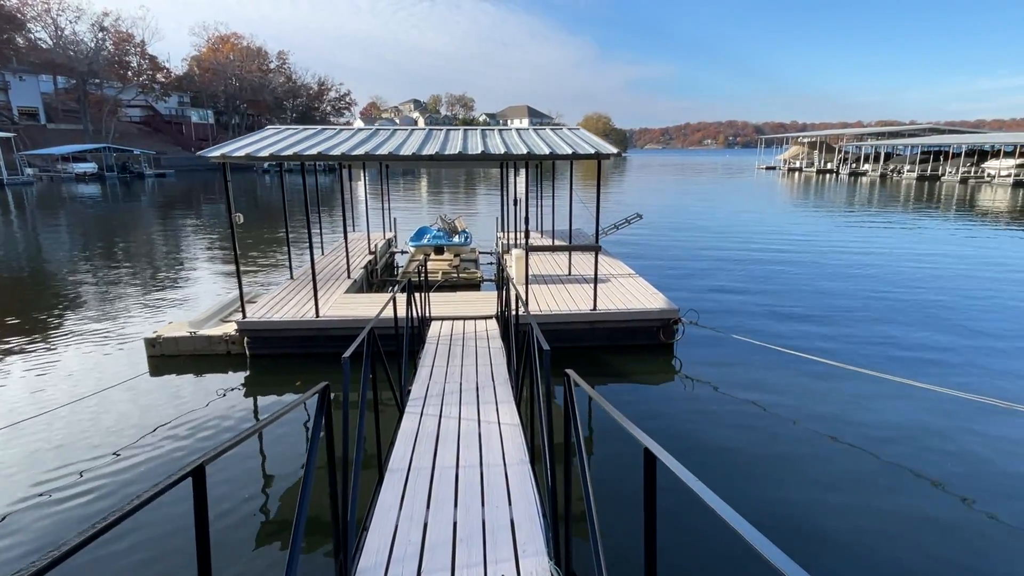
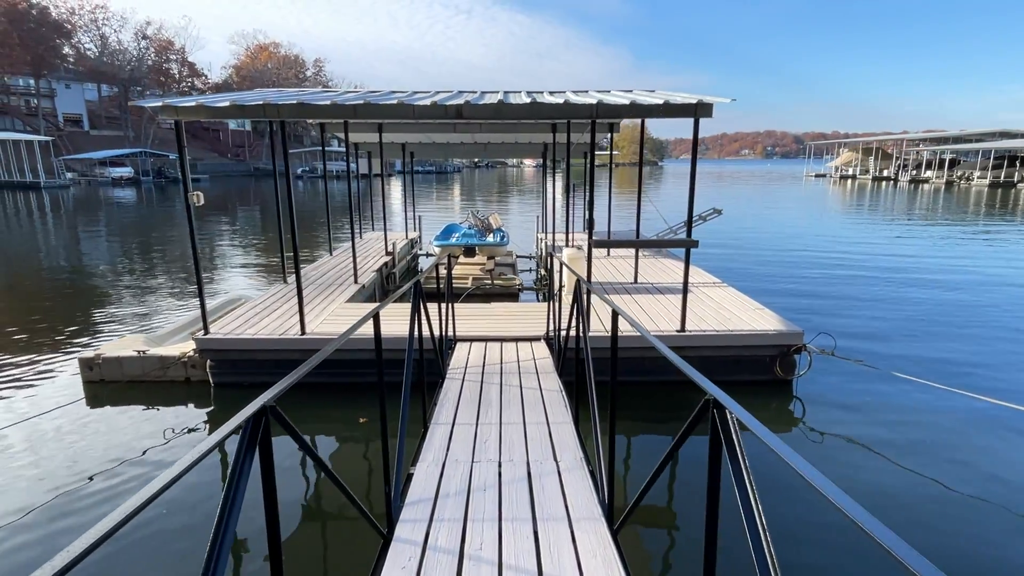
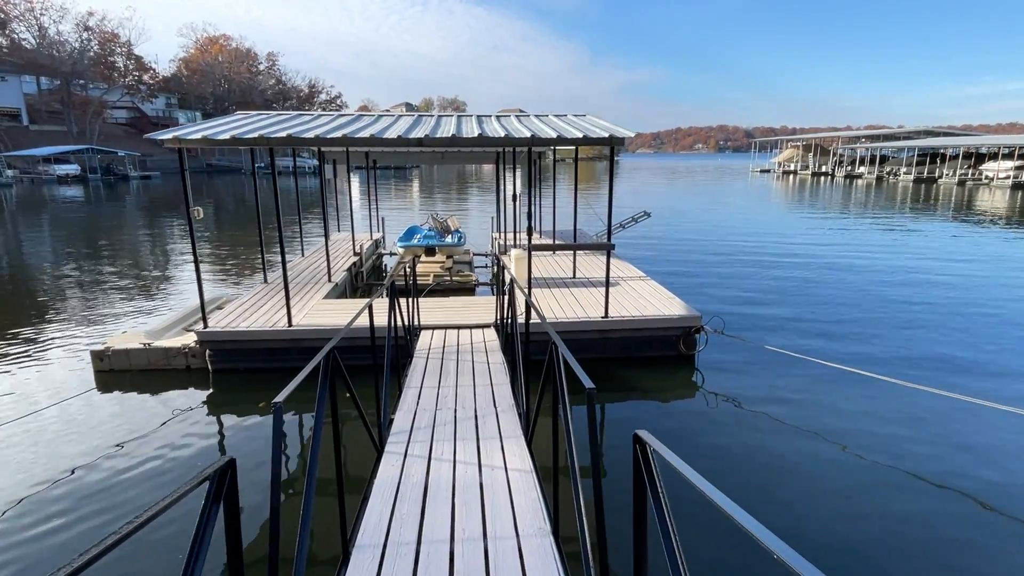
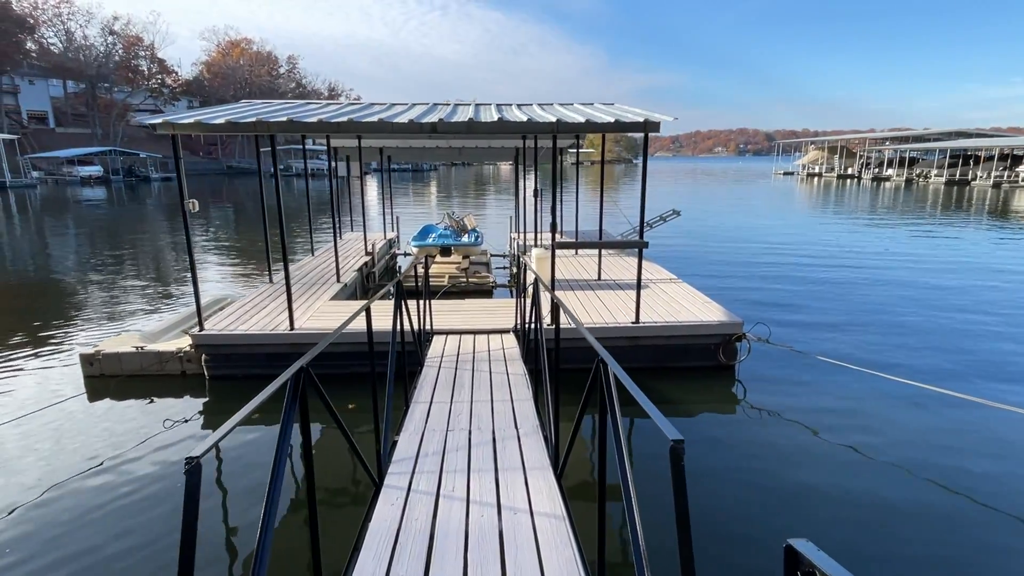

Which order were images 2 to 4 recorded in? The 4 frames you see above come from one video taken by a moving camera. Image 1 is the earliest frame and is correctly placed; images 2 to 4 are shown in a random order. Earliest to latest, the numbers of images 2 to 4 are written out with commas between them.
3, 4, 2
